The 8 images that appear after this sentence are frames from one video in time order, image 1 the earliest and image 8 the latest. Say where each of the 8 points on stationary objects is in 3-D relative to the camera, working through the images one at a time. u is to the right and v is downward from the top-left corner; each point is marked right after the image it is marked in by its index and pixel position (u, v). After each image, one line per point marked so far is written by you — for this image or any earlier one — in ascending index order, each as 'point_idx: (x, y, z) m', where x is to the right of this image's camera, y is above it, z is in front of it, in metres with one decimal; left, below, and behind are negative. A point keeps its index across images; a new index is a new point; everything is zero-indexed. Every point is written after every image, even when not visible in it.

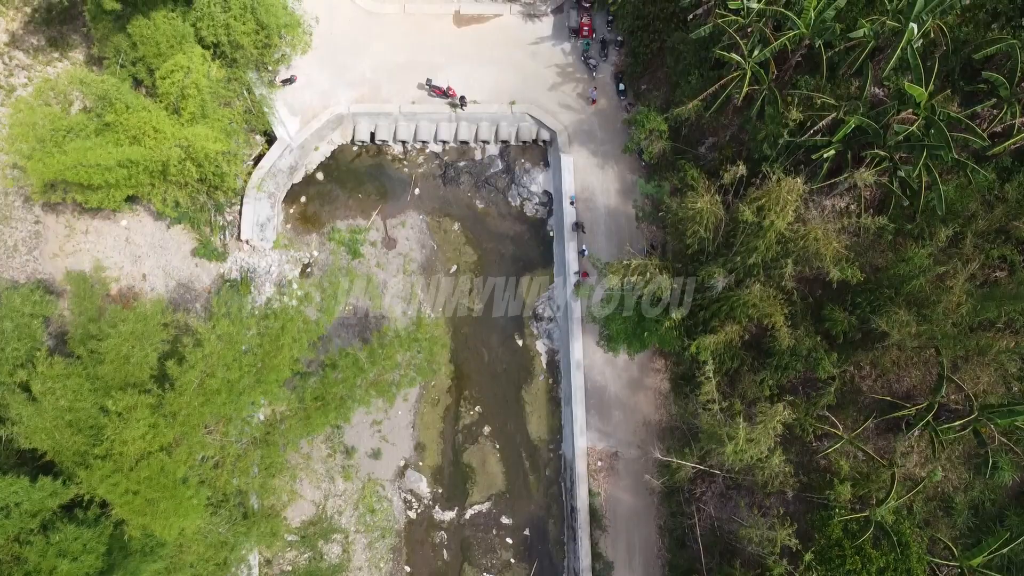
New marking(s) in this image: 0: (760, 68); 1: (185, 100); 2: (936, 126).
0: (+5.2, +4.6, +16.3) m
1: (-7.2, +4.2, +17.0) m
2: (+8.1, +3.1, +14.7) m
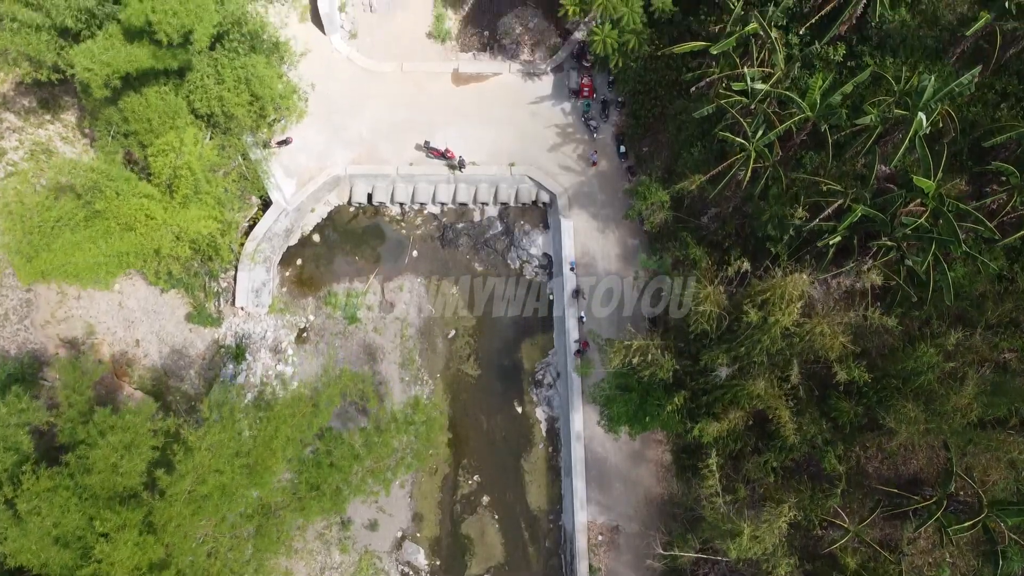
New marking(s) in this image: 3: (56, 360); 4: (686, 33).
0: (+5.2, +2.9, +15.9) m
1: (-7.2, +2.4, +16.7) m
2: (+8.1, +1.3, +14.3) m
3: (-11.6, -1.8, +19.7) m
4: (+4.2, +6.1, +18.5) m
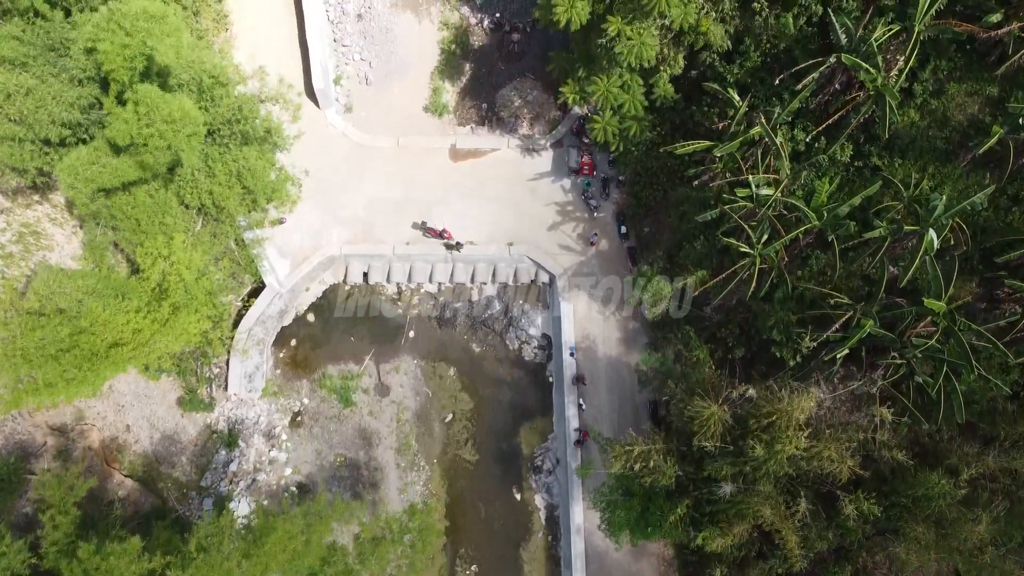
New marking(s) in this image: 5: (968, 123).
0: (+5.2, +0.7, +15.5) m
1: (-7.2, +0.2, +16.2) m
2: (+8.0, -0.9, +13.9) m
3: (-11.7, -4.0, +19.3) m
4: (+4.1, +3.9, +18.1) m
5: (+9.2, +3.4, +15.6) m
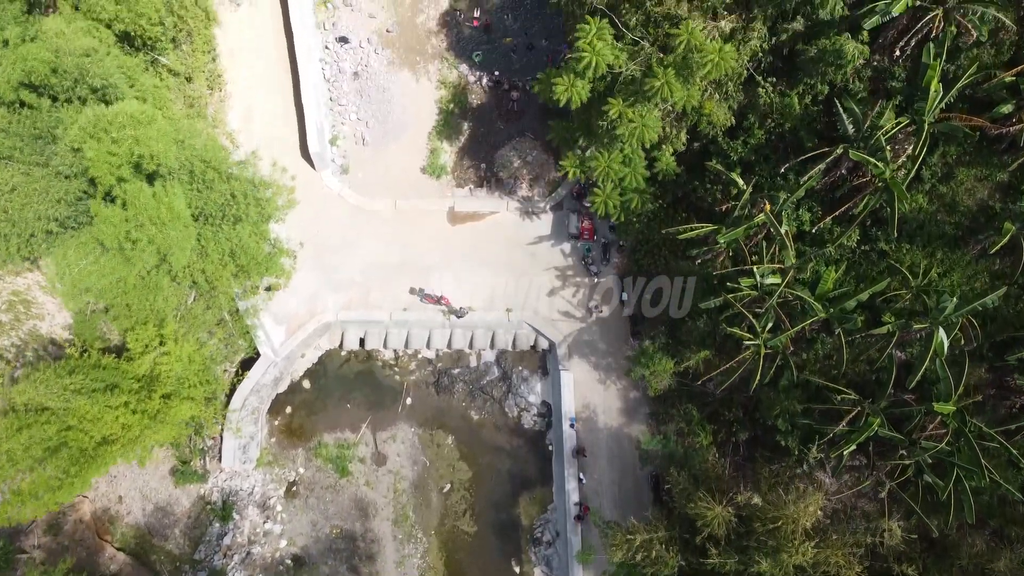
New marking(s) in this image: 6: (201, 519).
0: (+5.1, -1.1, +15.1) m
1: (-7.2, -1.6, +15.9) m
2: (+8.0, -2.7, +13.6) m
3: (-11.7, -5.8, +18.9) m
4: (+4.1, +2.1, +17.7) m
5: (+9.2, +1.6, +15.2) m
6: (-8.0, -5.9, +19.8) m
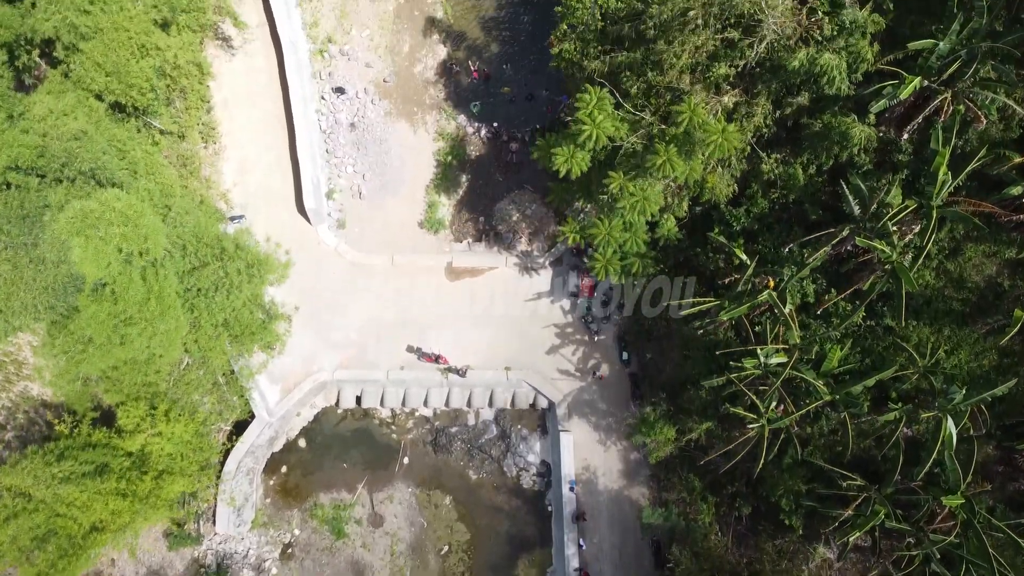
0: (+5.1, -2.6, +14.8) m
1: (-7.3, -3.1, +15.6) m
2: (+8.0, -4.2, +13.2) m
3: (-11.7, -7.3, +18.6) m
4: (+4.1, +0.6, +17.4) m
5: (+9.2, +0.1, +14.9) m
6: (-8.0, -7.5, +19.5) m
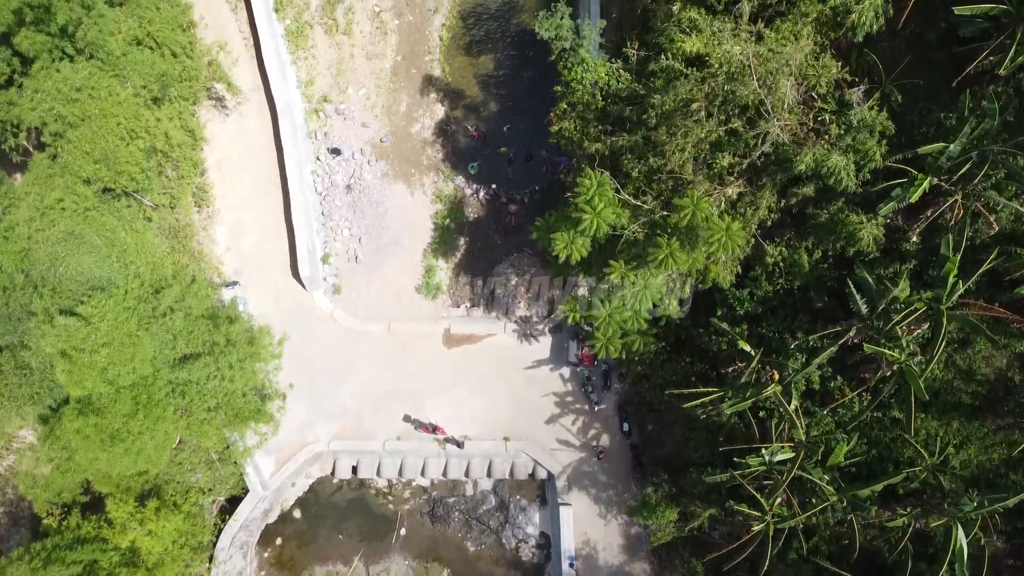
0: (+5.1, -4.4, +14.5) m
1: (-7.3, -4.9, +15.2) m
2: (+7.9, -6.0, +12.9) m
3: (-11.8, -9.1, +18.2) m
4: (+4.0, -1.2, +17.1) m
5: (+9.1, -1.7, +14.5) m
6: (-8.1, -9.2, +19.2) m
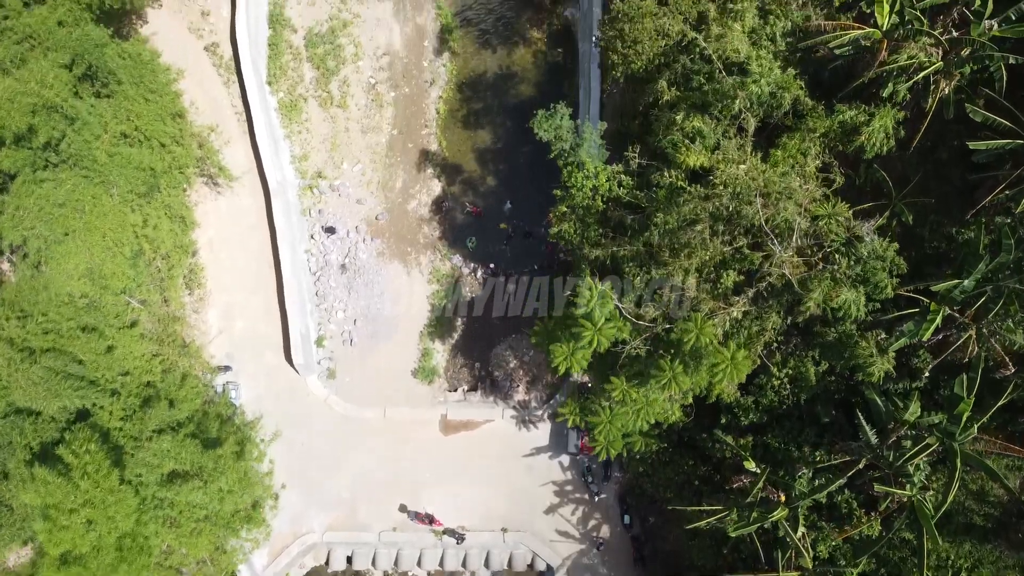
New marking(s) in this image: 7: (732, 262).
0: (+5.0, -6.6, +14.0) m
1: (-7.3, -7.1, +14.7) m
2: (+7.9, -8.2, +12.4) m
3: (-11.8, -11.3, +17.8) m
4: (+4.0, -3.4, +16.6) m
5: (+9.1, -3.9, +14.1) m
6: (-8.1, -11.4, +18.7) m
7: (+3.9, +0.5, +13.8) m
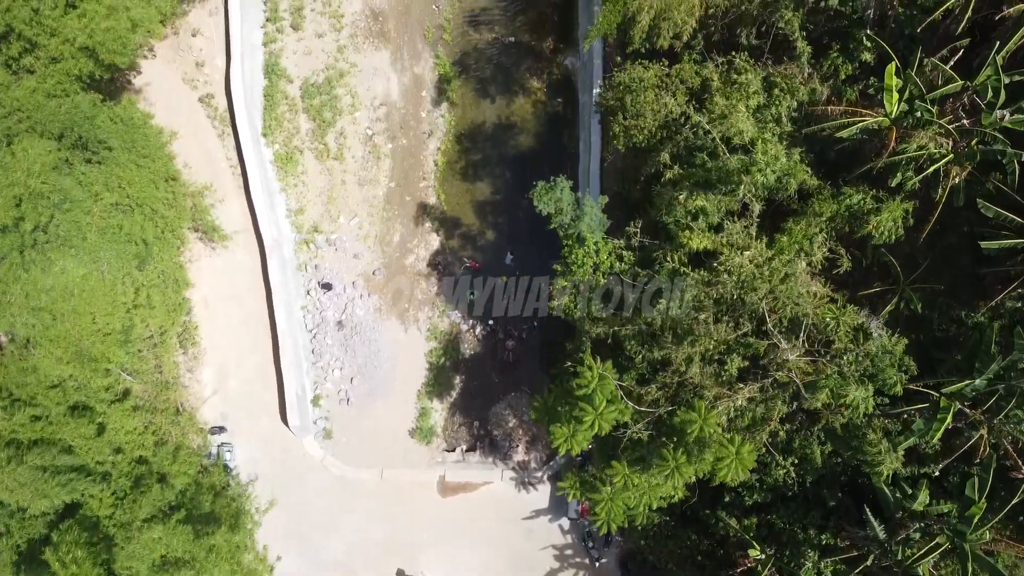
0: (+5.0, -8.1, +13.7) m
1: (-7.3, -8.6, +14.4) m
2: (+7.9, -9.7, +12.1) m
3: (-11.8, -12.8, +17.5) m
4: (+4.0, -4.9, +16.3) m
5: (+9.1, -5.4, +13.8) m
6: (-8.1, -12.9, +18.4) m
7: (+3.9, -1.1, +13.5) m
